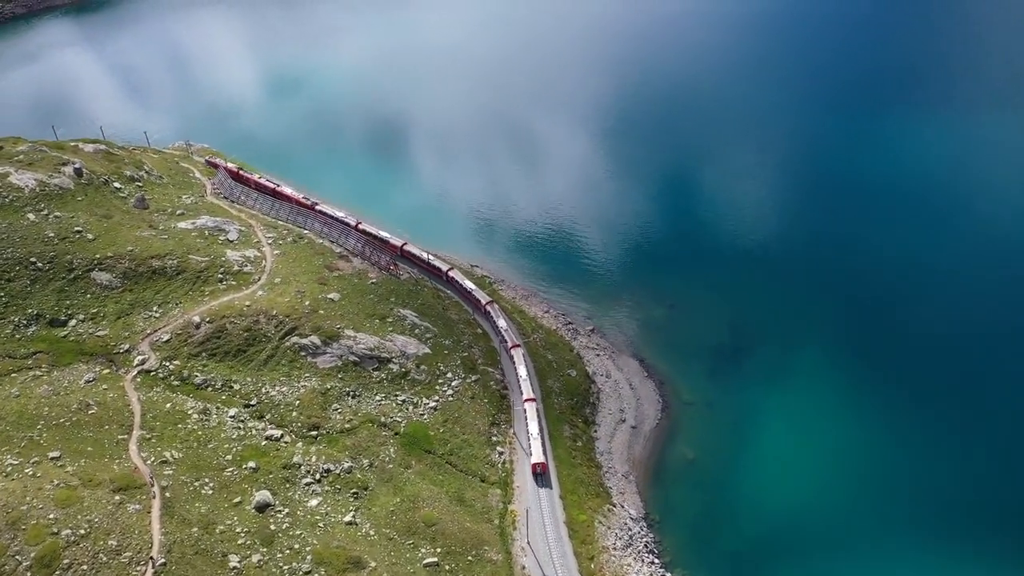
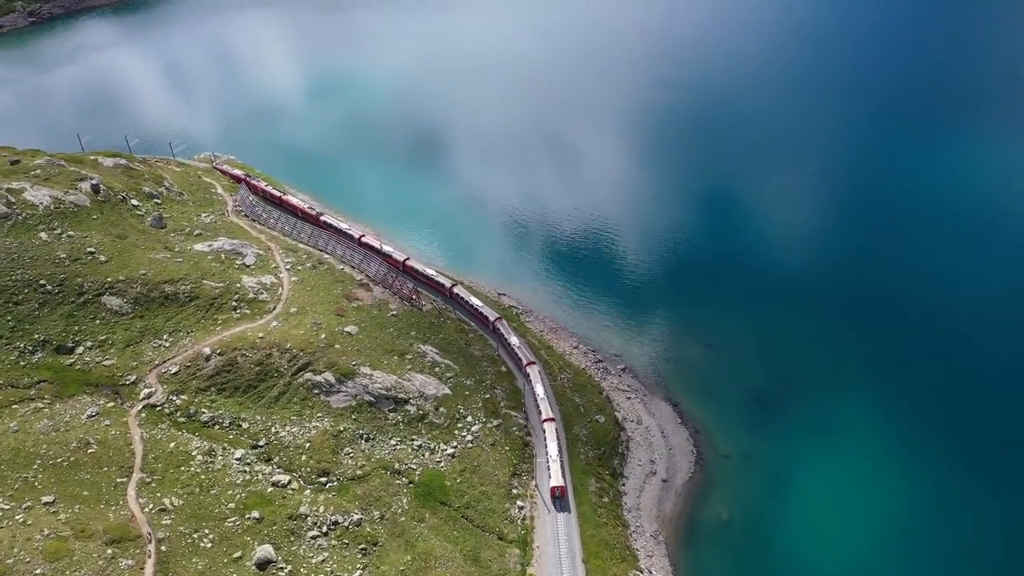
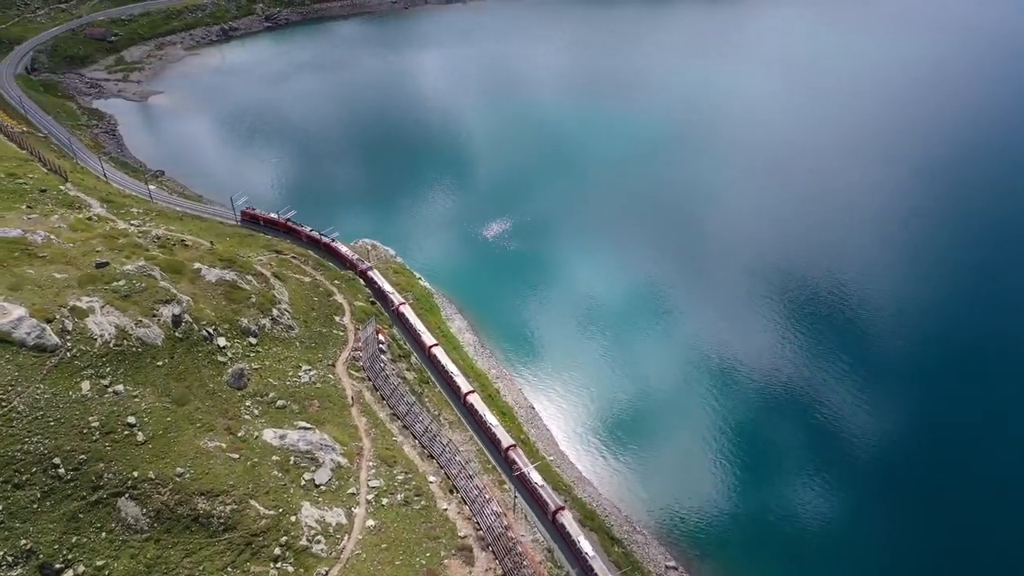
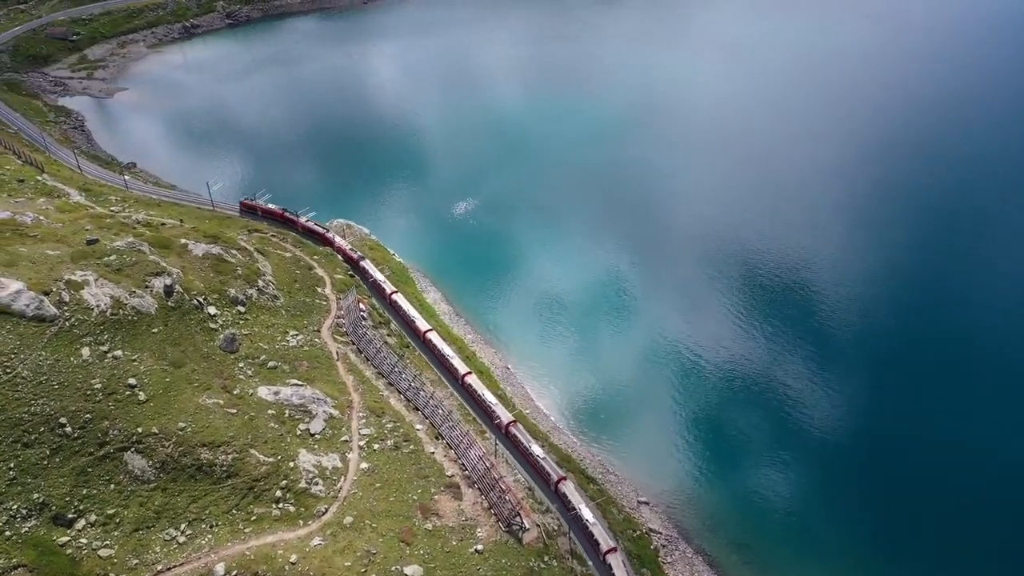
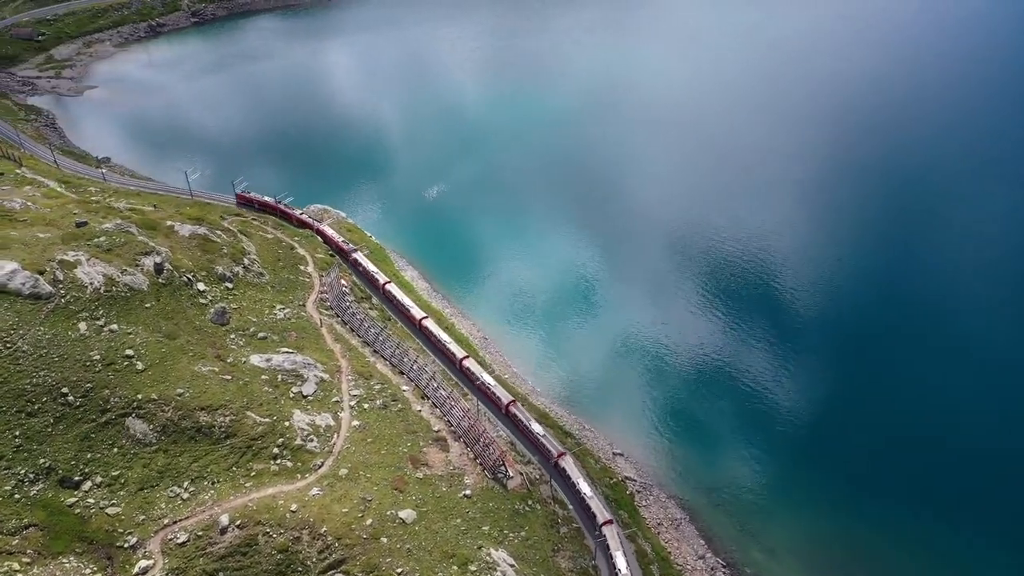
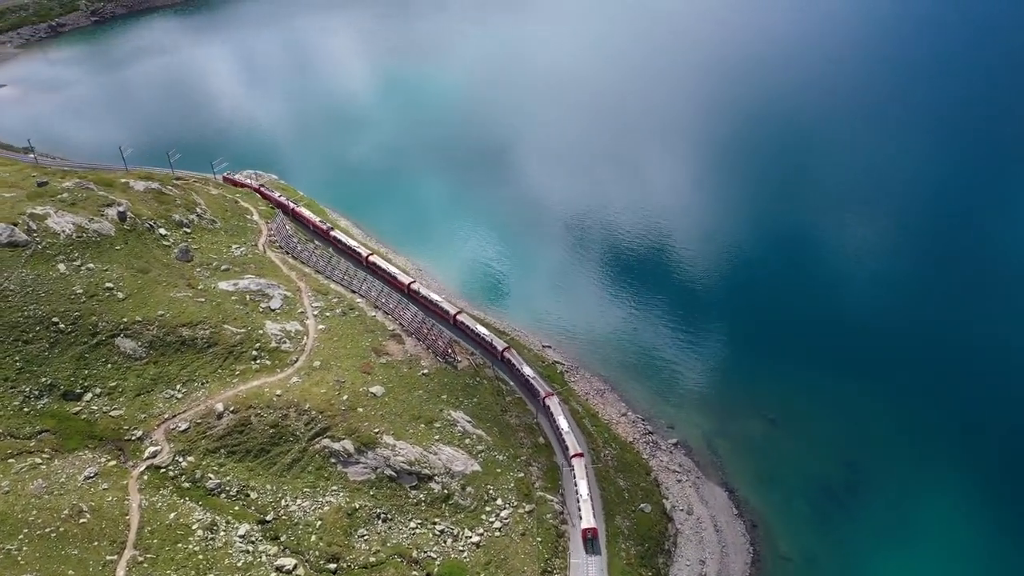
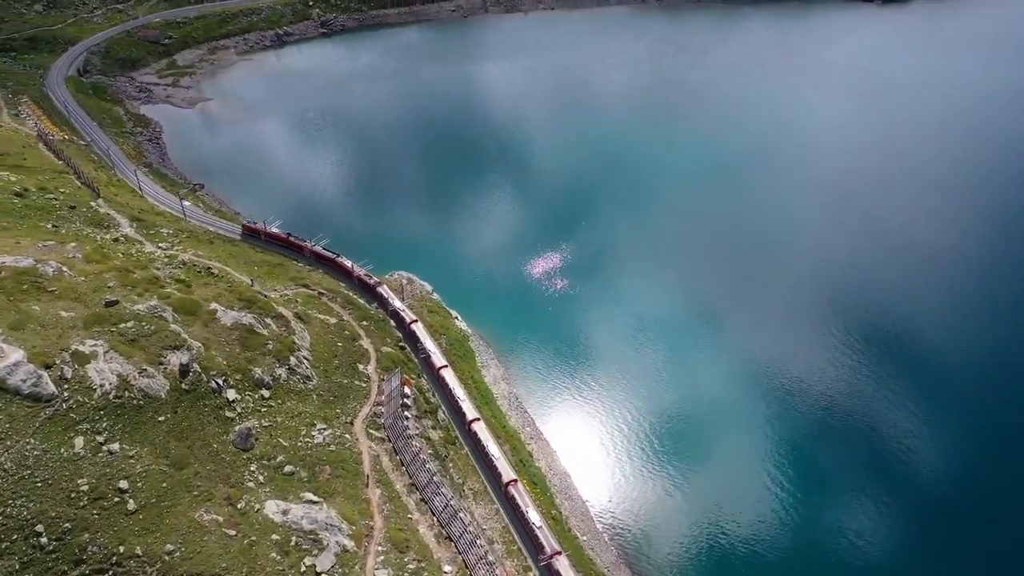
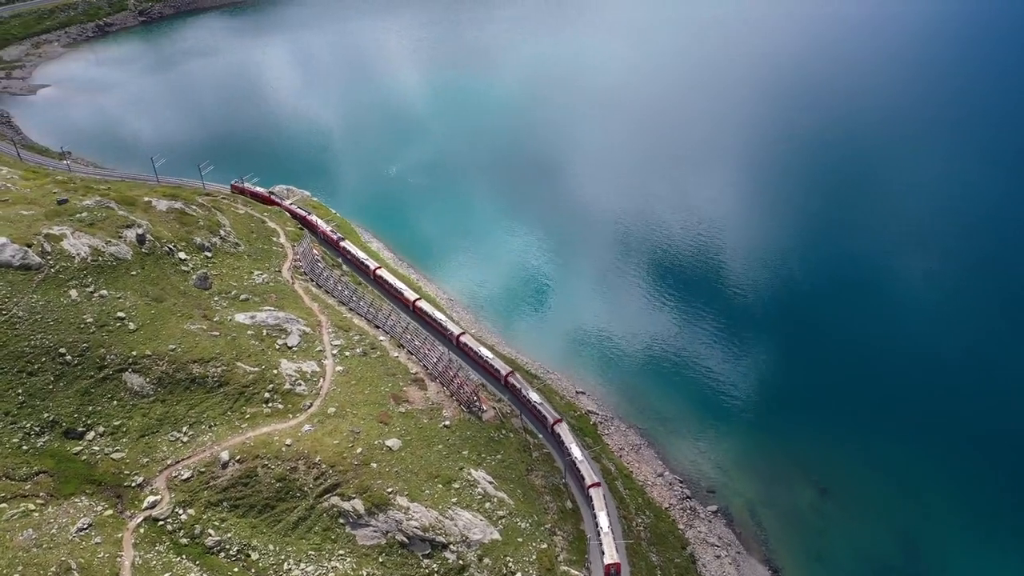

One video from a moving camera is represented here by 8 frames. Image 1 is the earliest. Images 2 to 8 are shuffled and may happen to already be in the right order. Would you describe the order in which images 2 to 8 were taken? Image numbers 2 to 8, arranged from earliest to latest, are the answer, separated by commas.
2, 6, 8, 5, 4, 3, 7
